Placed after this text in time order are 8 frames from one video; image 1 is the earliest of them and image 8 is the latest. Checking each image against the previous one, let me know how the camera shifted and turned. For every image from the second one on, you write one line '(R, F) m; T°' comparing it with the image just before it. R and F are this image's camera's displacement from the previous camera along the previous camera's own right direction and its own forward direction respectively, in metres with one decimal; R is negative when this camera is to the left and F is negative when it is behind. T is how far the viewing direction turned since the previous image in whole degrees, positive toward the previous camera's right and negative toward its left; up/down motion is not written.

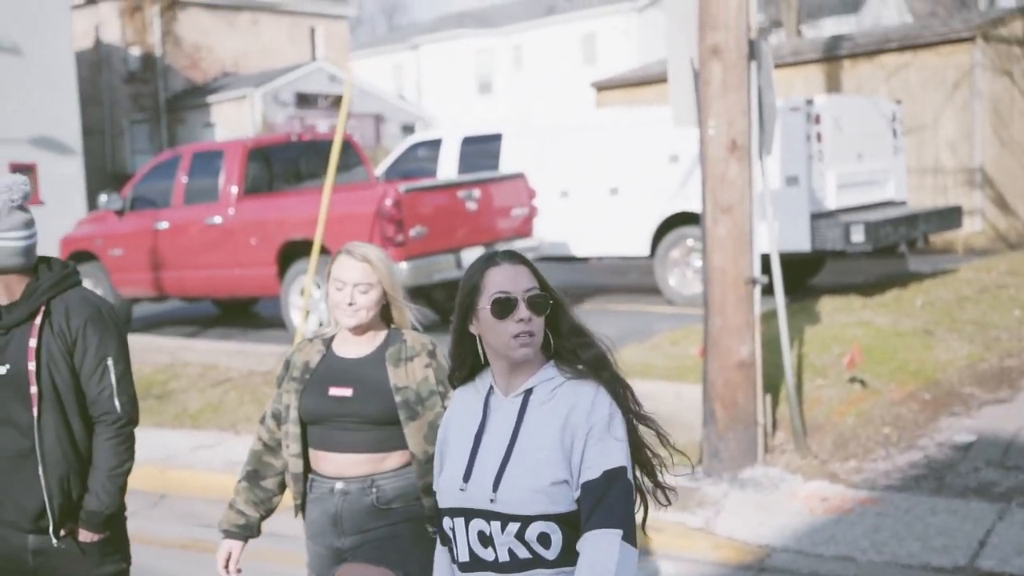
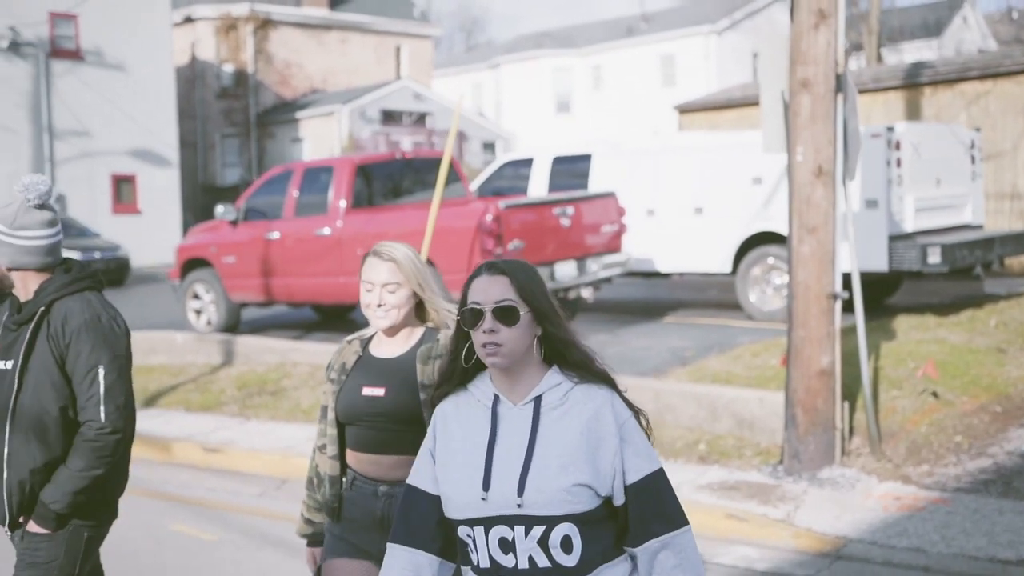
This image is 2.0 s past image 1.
(-0.2, -0.6) m; -3°
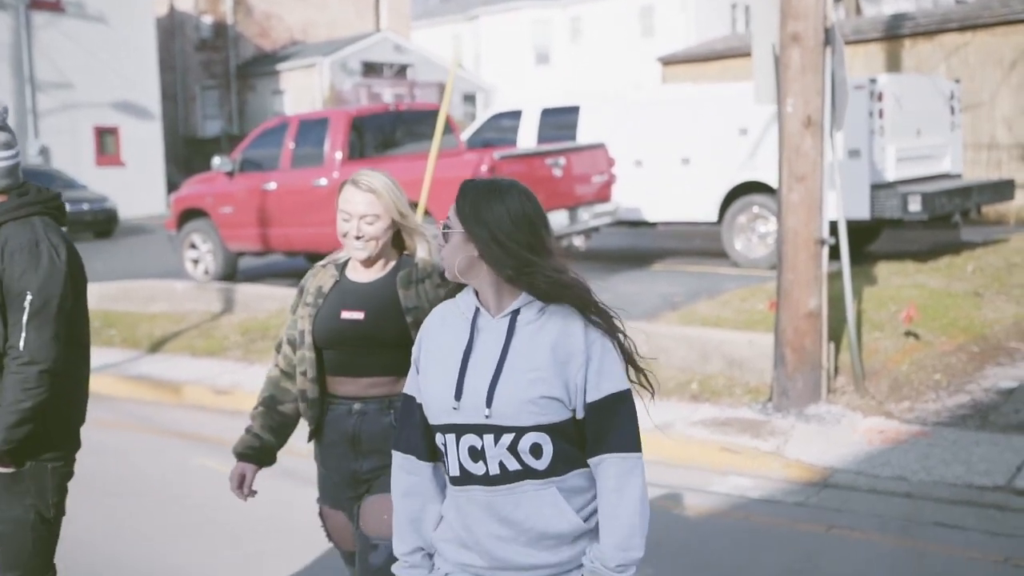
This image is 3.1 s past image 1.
(-0.2, -0.3) m; +1°
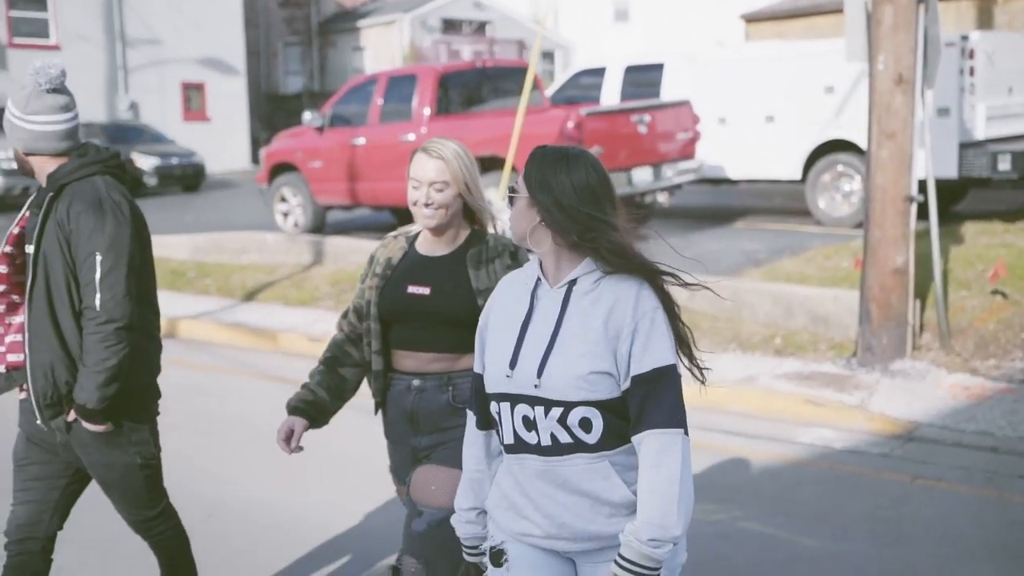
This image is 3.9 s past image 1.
(-0.1, -0.2) m; -3°
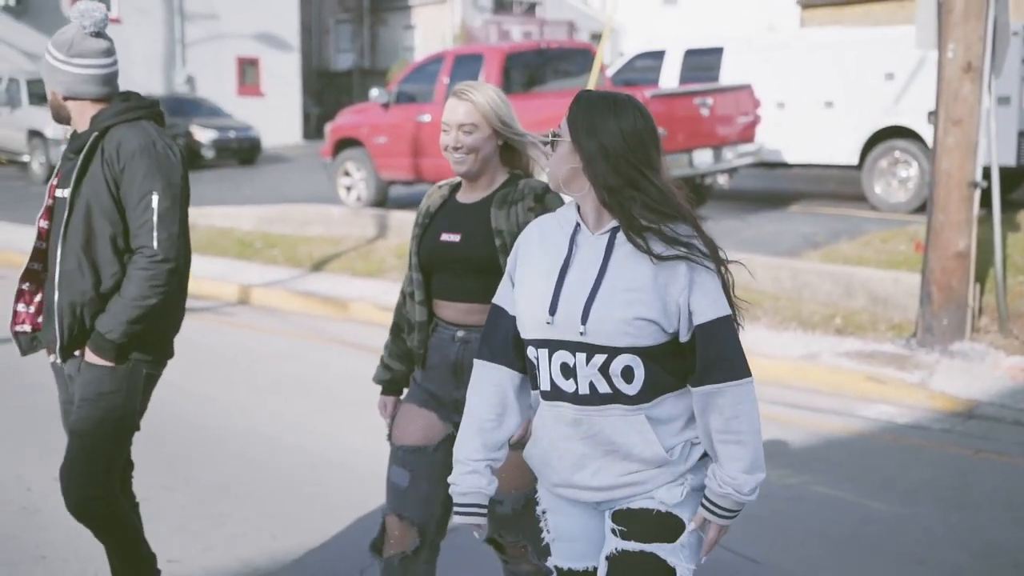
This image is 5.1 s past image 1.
(-0.2, -0.3) m; -2°
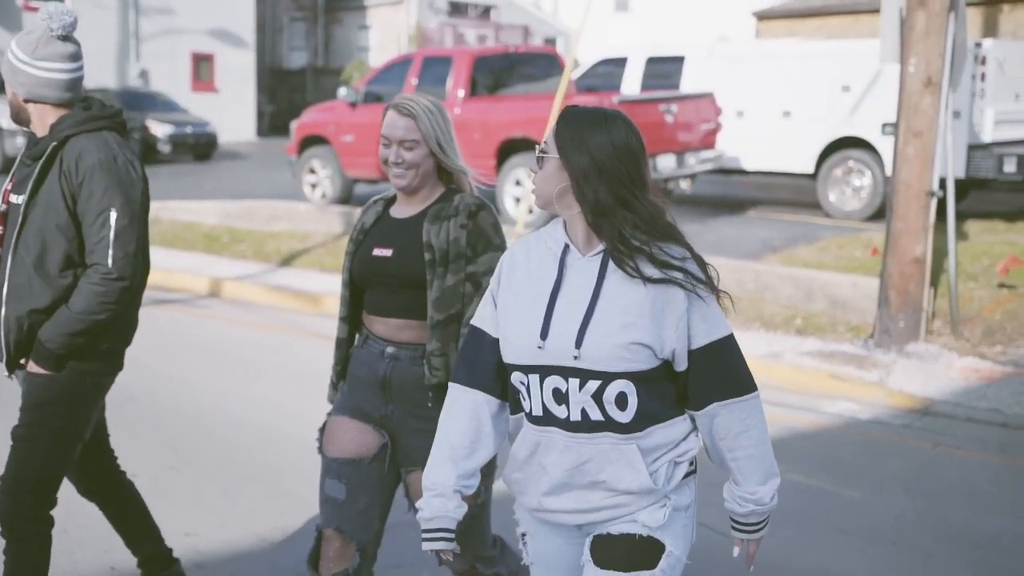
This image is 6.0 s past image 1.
(-0.2, -0.2) m; +3°
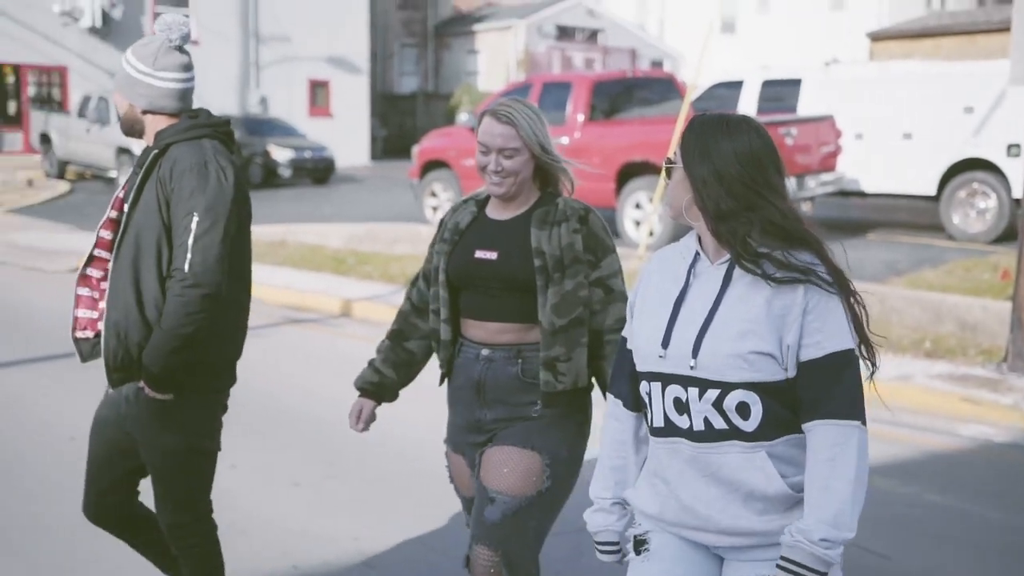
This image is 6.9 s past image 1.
(-0.2, -0.2) m; -5°
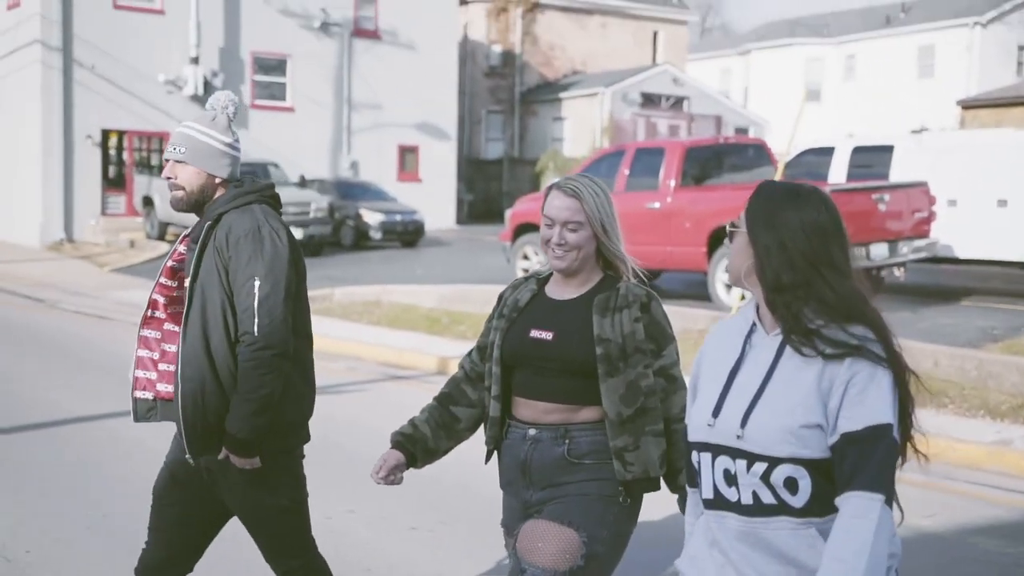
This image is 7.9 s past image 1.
(-0.1, -0.2) m; -4°
